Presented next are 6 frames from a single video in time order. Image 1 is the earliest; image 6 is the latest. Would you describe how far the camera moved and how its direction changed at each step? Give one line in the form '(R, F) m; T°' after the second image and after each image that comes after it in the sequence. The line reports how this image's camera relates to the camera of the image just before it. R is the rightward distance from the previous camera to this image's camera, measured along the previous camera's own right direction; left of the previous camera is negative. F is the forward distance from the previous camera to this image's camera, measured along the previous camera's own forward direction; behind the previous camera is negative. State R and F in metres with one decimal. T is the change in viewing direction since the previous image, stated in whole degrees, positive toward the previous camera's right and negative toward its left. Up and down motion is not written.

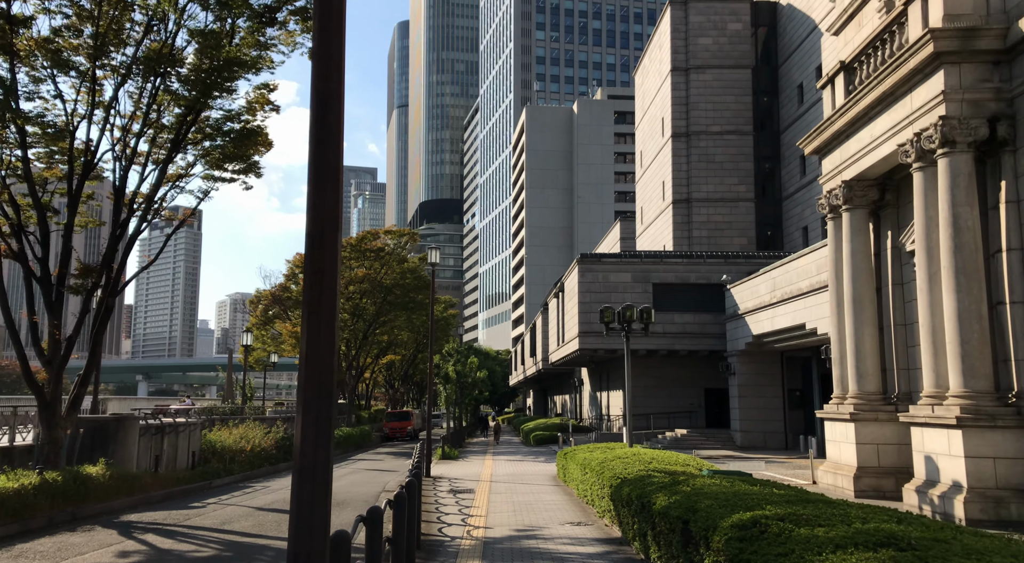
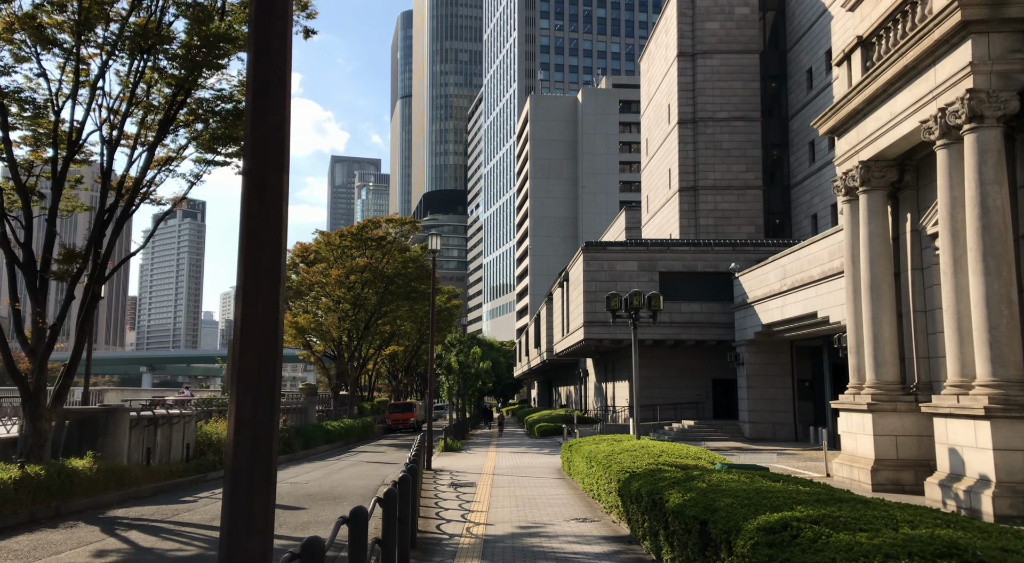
(0.0, +0.6) m; 0°
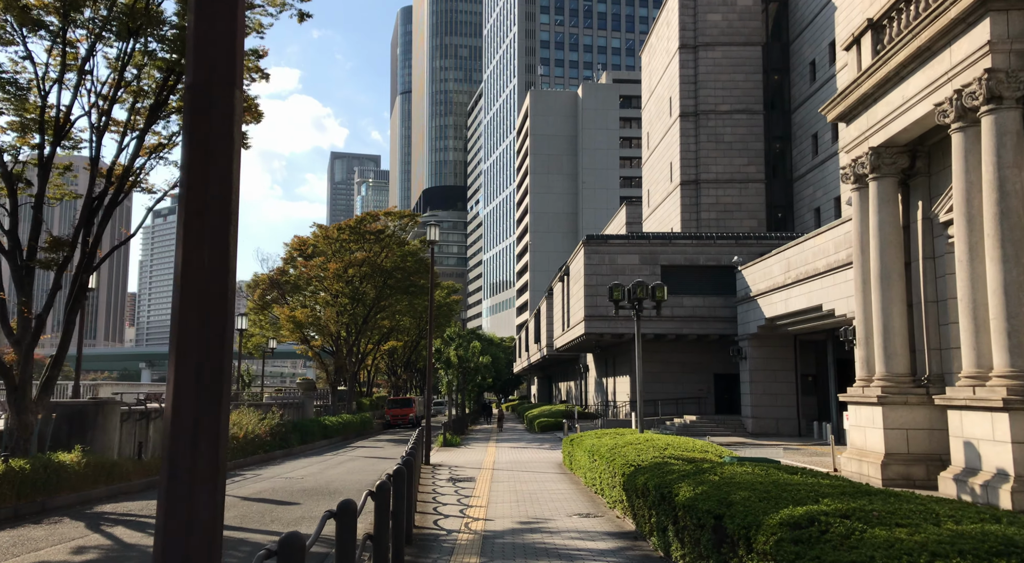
(0.0, +0.4) m; 0°
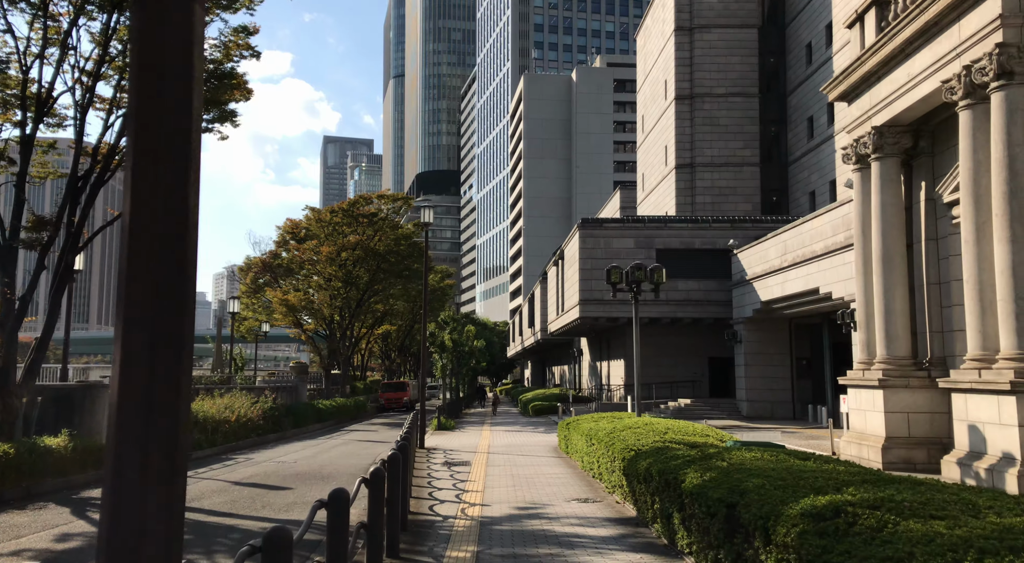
(-0.1, +0.3) m; 0°
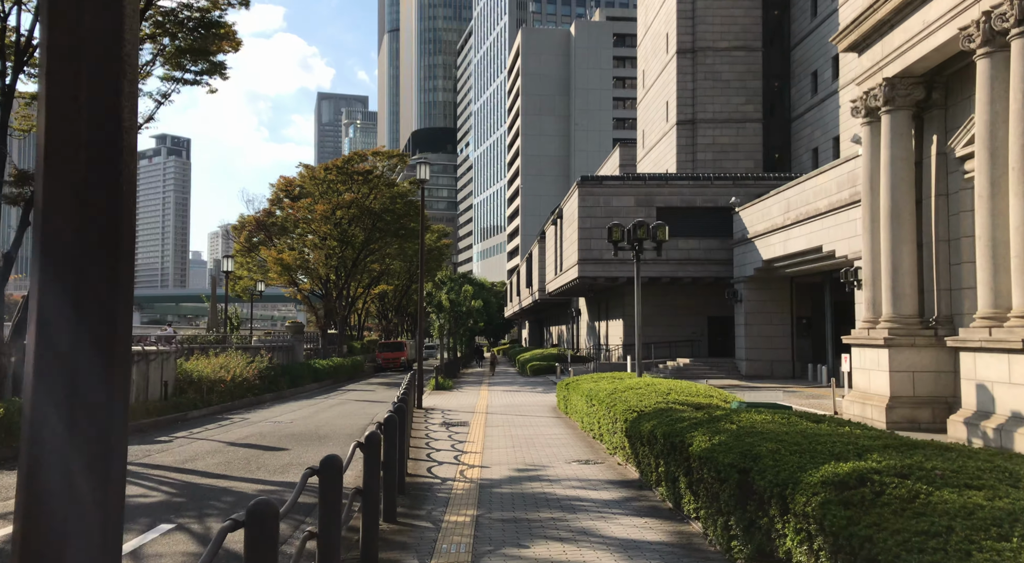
(0.0, +0.3) m; 0°
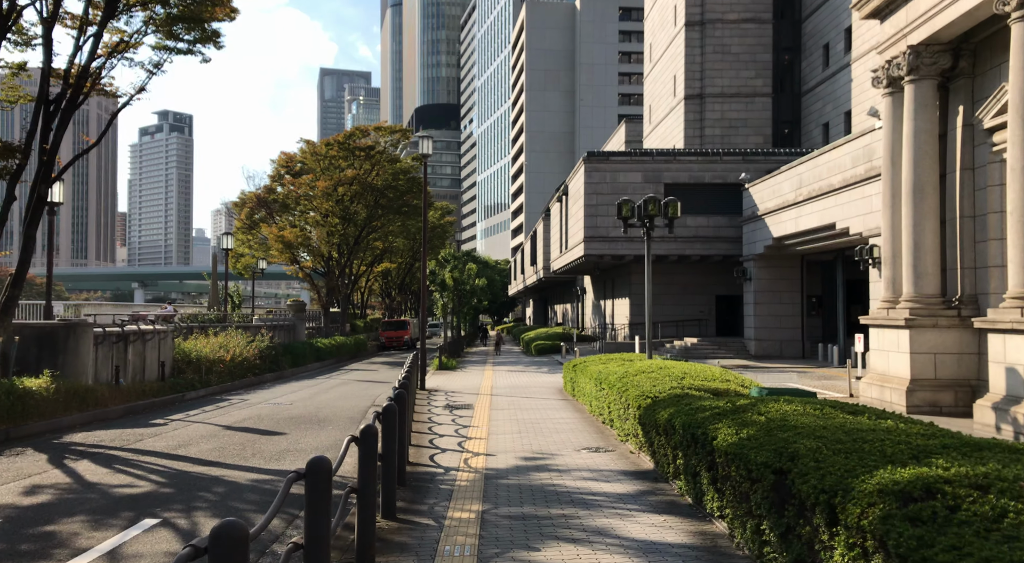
(0.0, +0.5) m; 0°
